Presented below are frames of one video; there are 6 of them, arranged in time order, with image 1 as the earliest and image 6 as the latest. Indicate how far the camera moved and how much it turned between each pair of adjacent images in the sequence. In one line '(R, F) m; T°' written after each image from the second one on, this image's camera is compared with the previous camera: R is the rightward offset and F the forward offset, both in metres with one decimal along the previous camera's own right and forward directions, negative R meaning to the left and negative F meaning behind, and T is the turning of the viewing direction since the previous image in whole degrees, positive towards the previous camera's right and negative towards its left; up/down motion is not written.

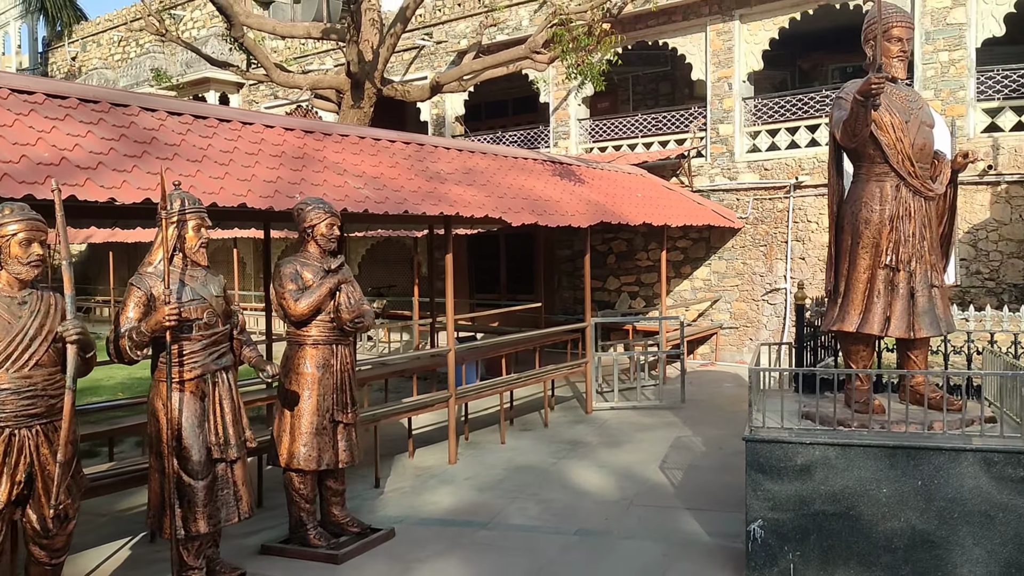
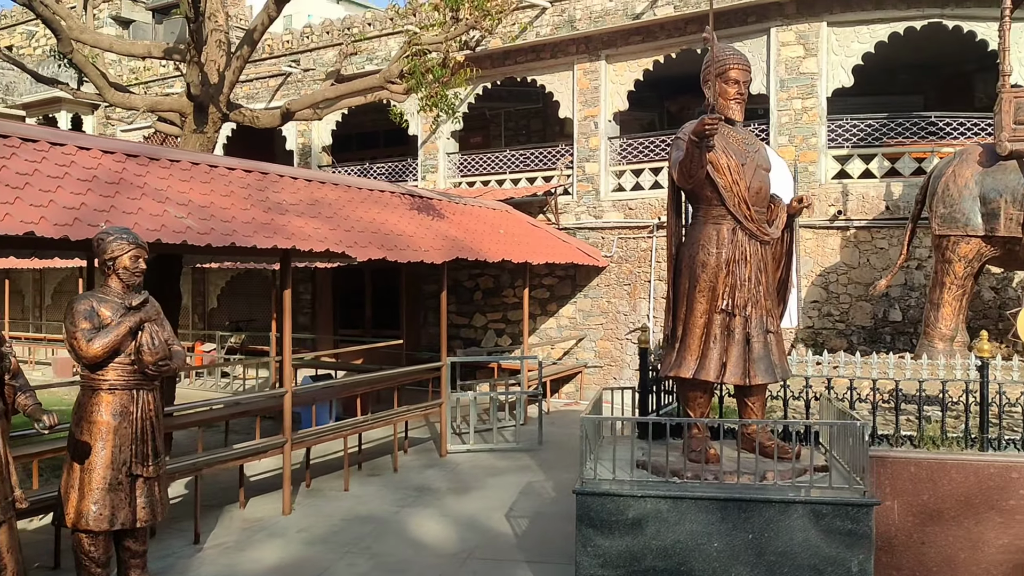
(+0.3, +0.3) m; +7°
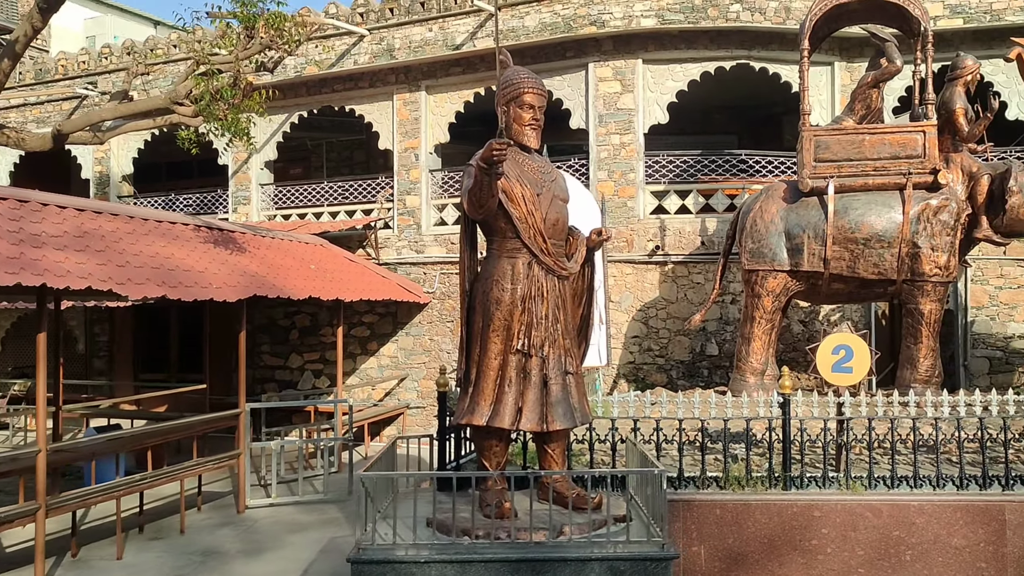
(+0.3, +0.4) m; +10°
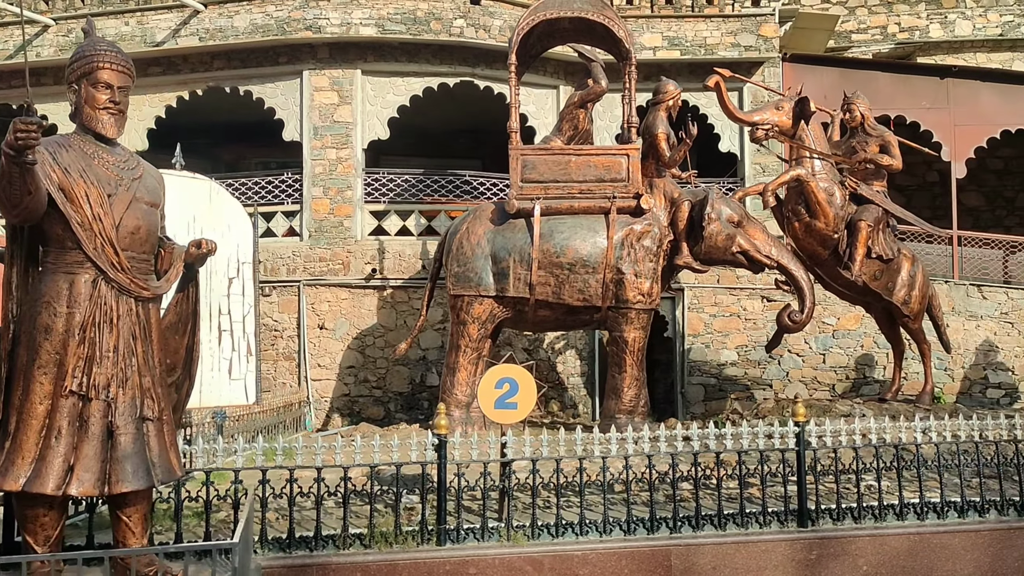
(+0.8, +0.6) m; +13°
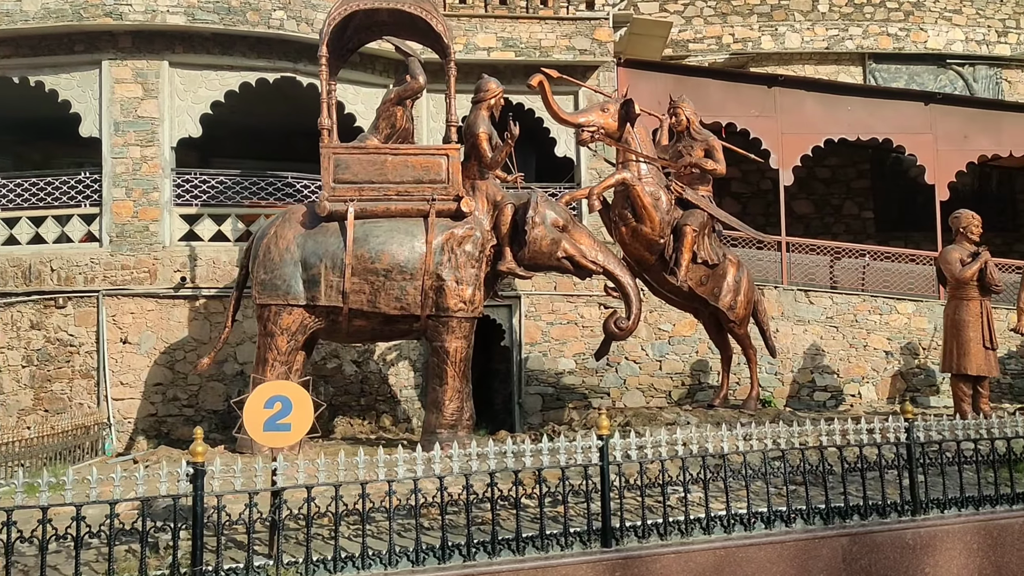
(+0.4, +0.4) m; +8°
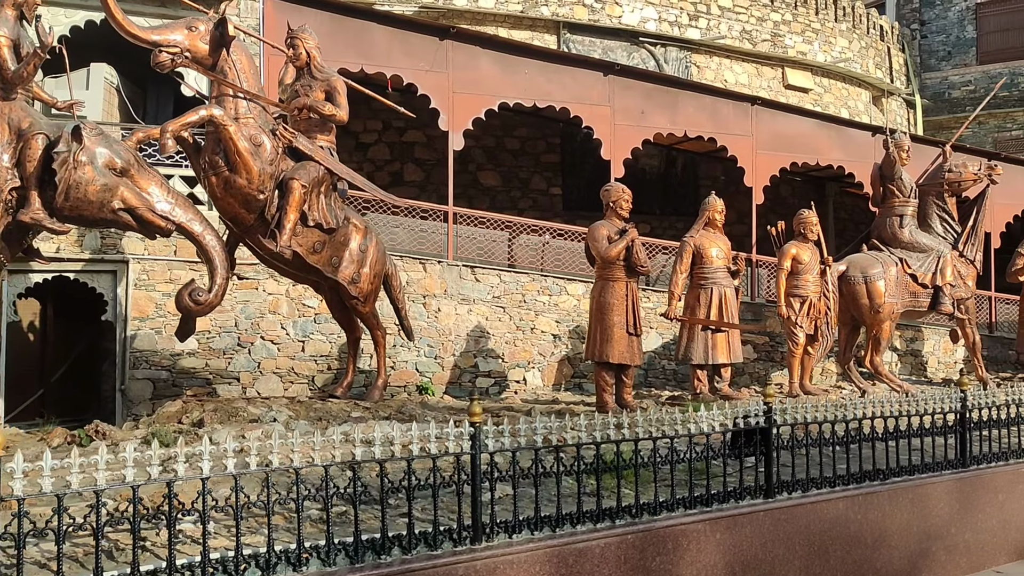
(+1.2, +1.1) m; +15°
